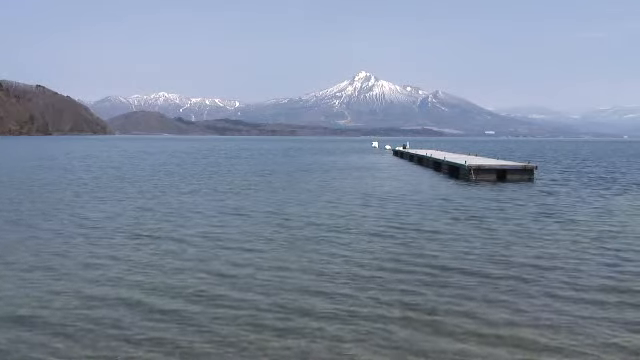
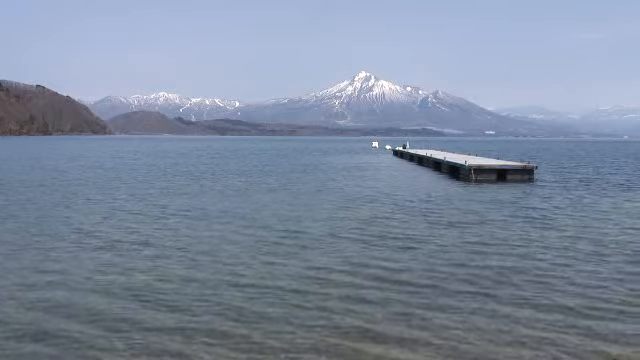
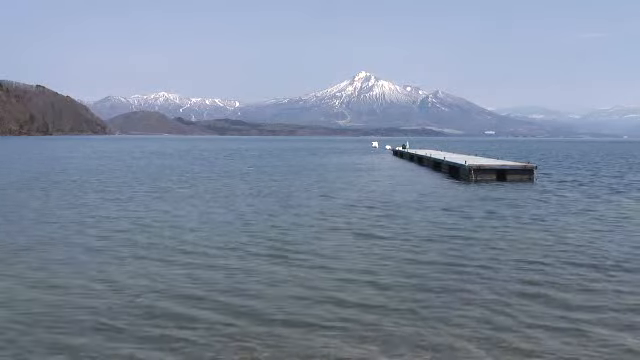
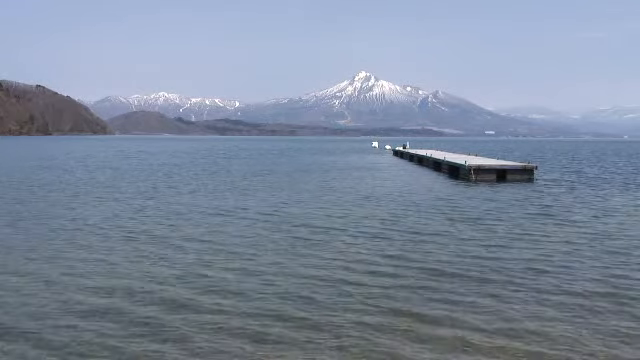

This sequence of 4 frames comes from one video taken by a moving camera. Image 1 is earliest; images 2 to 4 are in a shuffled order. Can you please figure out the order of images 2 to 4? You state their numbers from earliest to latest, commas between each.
4, 2, 3
